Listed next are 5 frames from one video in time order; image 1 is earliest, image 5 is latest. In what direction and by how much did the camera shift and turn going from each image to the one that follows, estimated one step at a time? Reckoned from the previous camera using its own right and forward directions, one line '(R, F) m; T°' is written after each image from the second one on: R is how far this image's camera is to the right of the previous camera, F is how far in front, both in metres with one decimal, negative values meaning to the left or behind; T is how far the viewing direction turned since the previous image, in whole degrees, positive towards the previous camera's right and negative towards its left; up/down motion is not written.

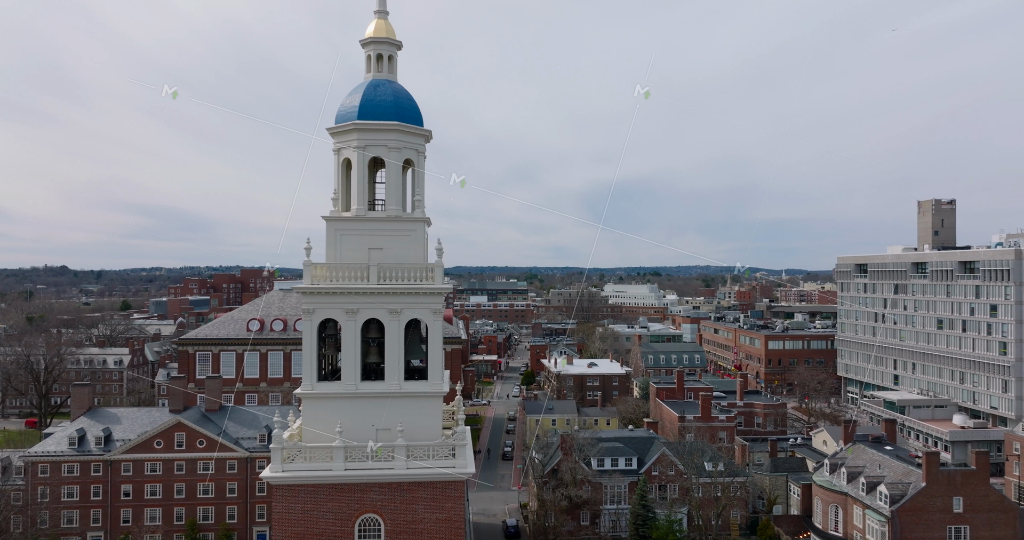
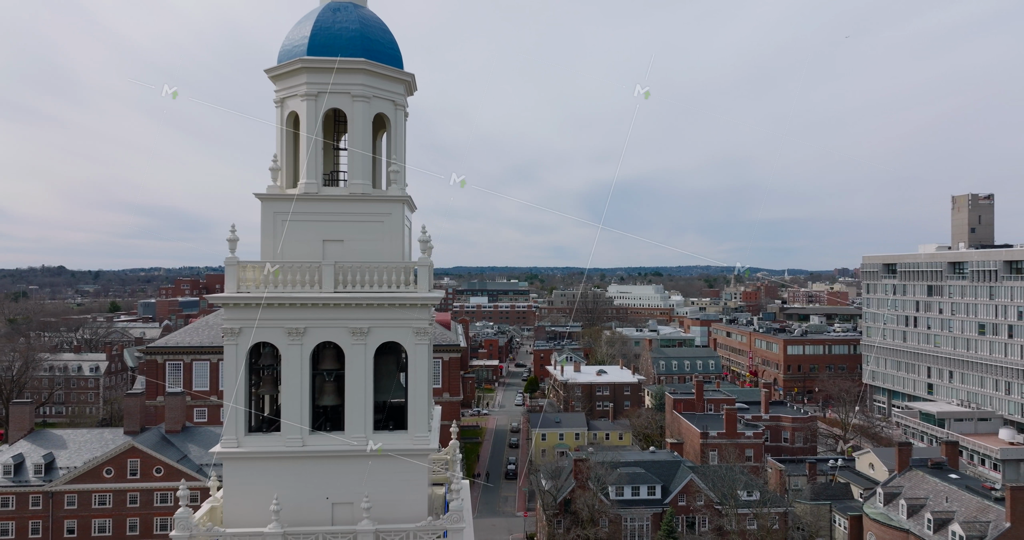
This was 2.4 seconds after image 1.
(-0.3, +3.9) m; 0°
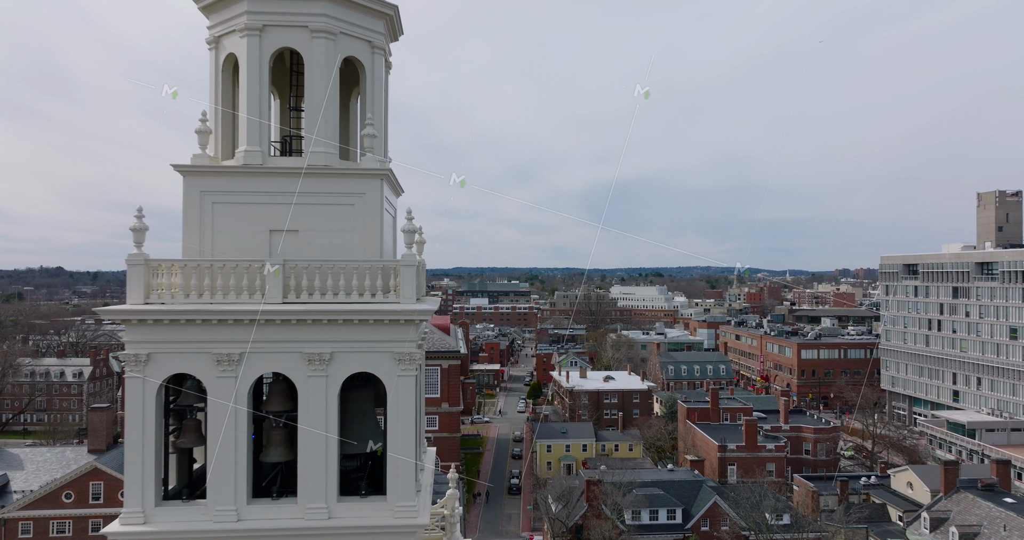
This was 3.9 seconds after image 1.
(-0.2, +2.5) m; 0°
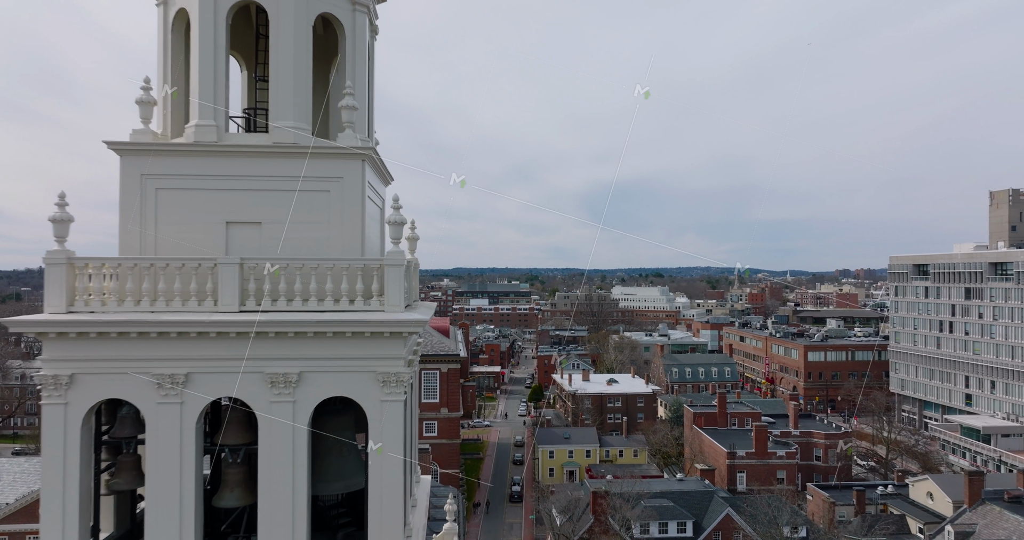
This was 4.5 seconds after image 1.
(-0.1, +1.1) m; 0°
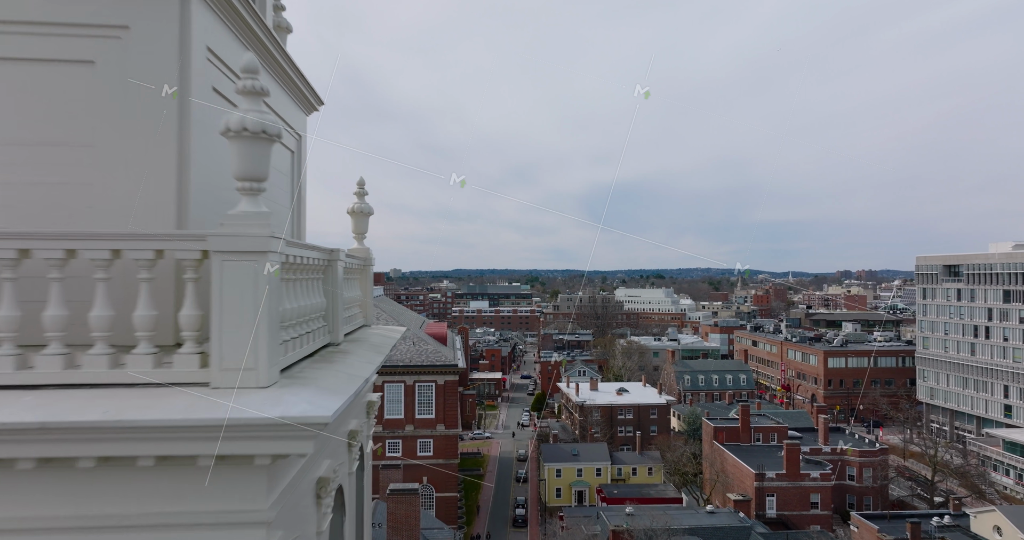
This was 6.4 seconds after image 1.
(-0.2, +3.3) m; 0°
